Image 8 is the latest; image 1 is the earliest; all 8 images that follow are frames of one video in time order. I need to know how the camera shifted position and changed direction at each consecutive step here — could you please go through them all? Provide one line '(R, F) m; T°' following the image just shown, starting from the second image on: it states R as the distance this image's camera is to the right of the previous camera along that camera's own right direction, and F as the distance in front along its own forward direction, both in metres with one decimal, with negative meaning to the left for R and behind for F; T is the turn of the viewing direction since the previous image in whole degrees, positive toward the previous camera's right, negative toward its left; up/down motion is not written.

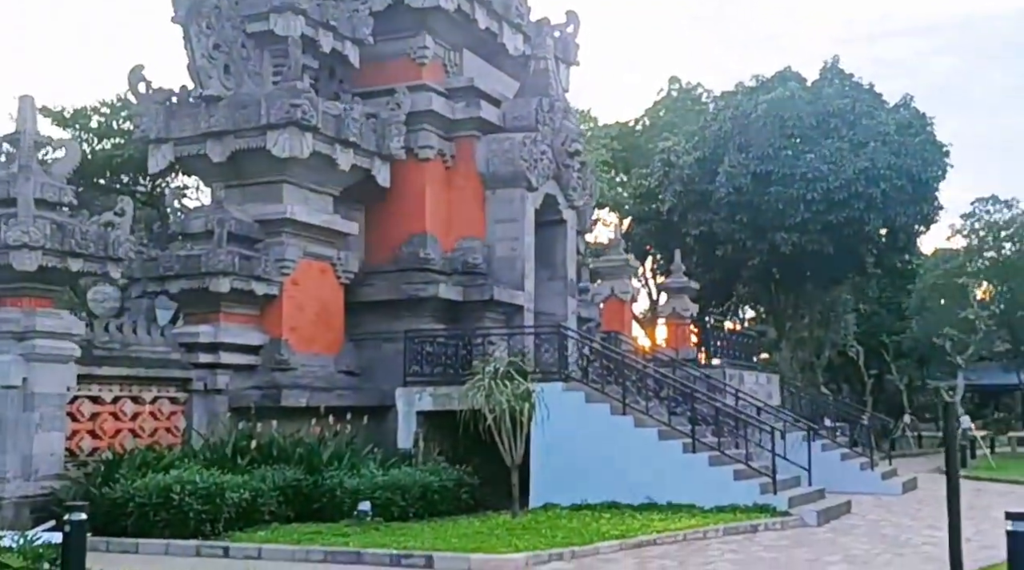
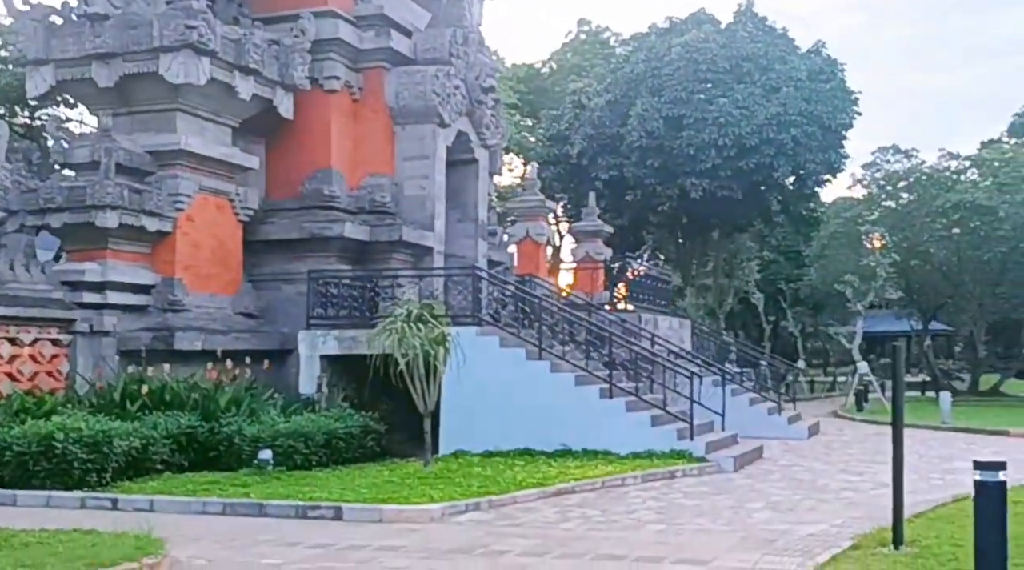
(-0.2, +0.6) m; +5°
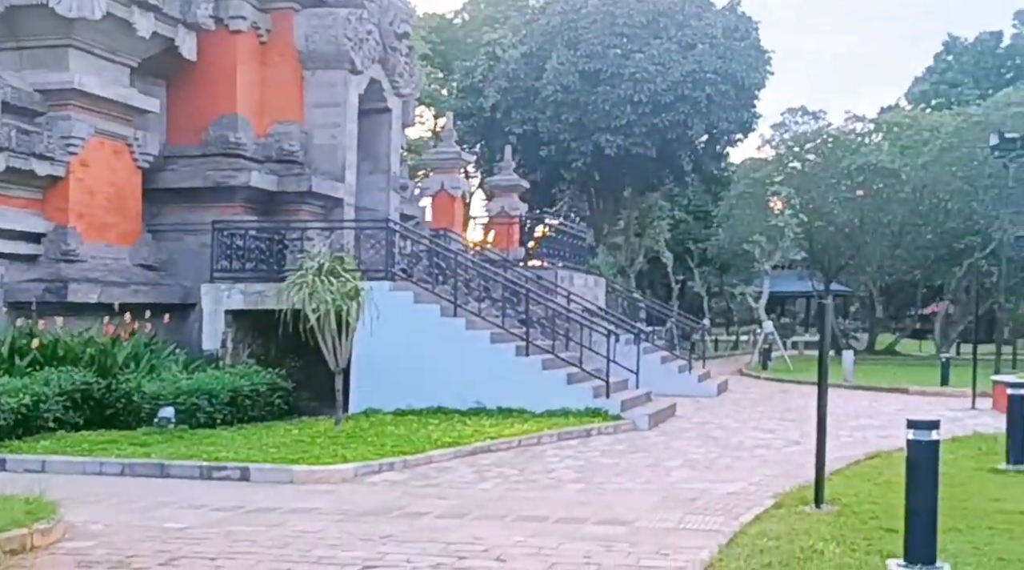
(-0.1, +0.3) m; +5°
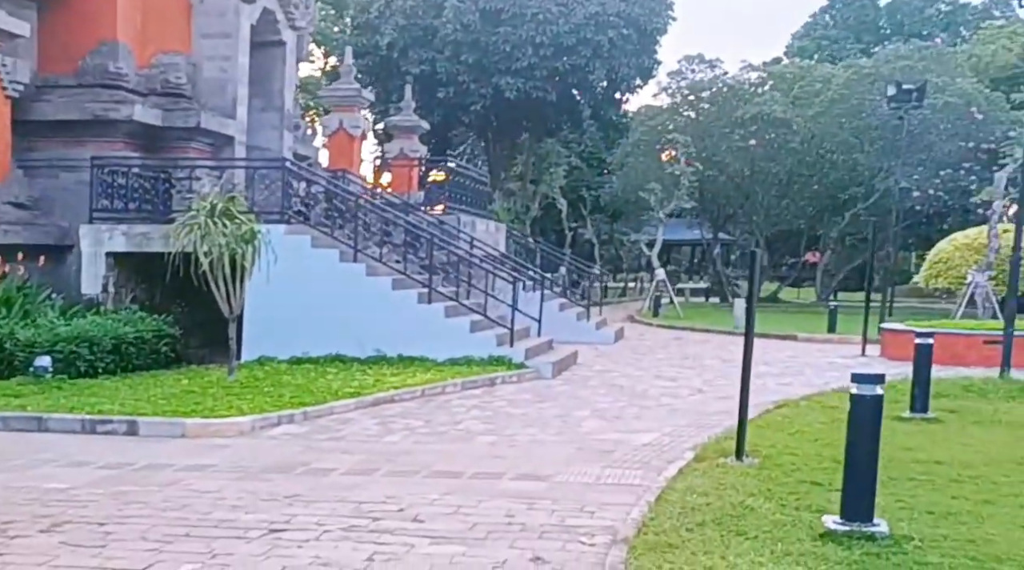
(-0.2, +0.4) m; +6°
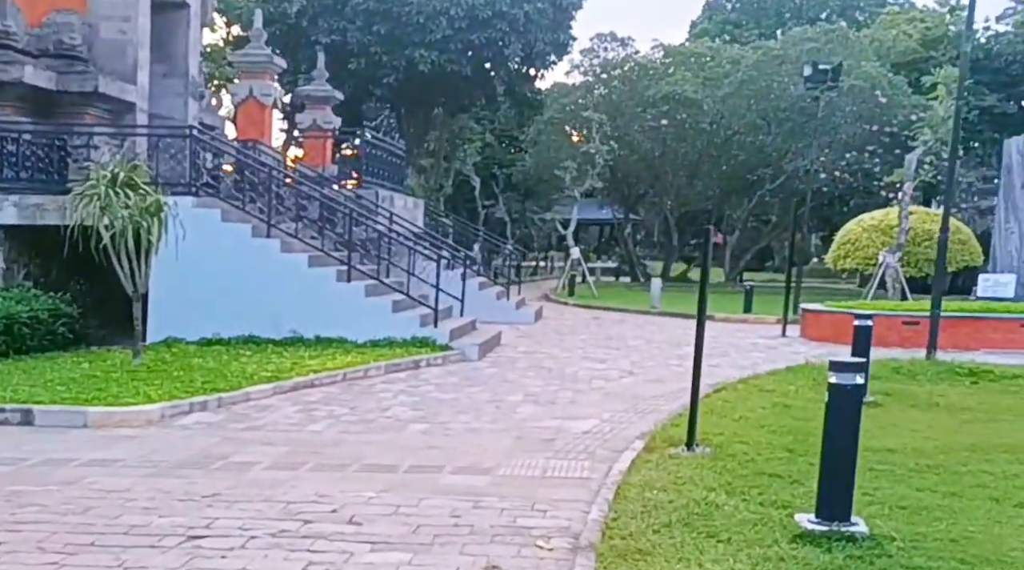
(-0.2, +0.5) m; +5°
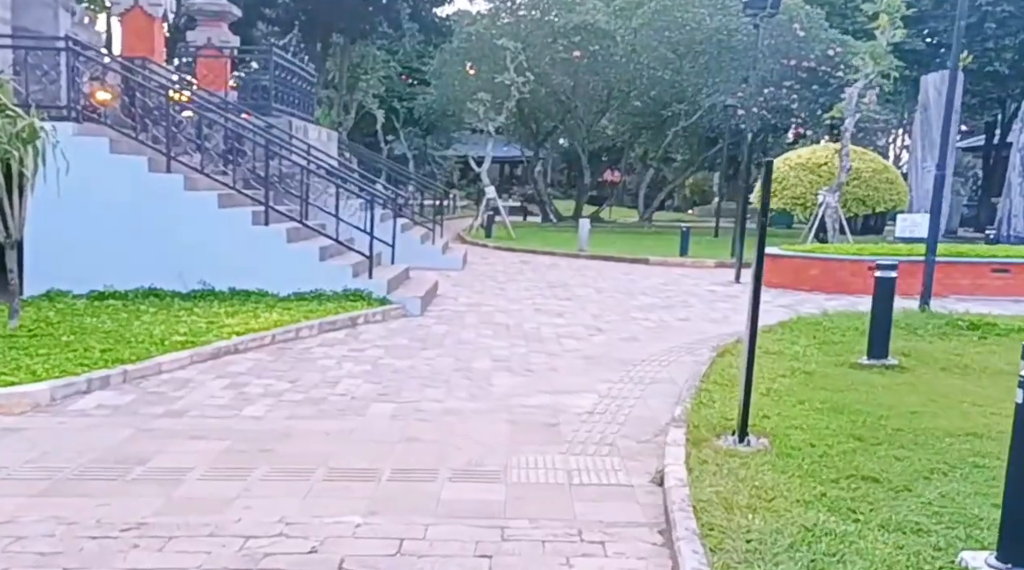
(-0.6, +1.5) m; +6°
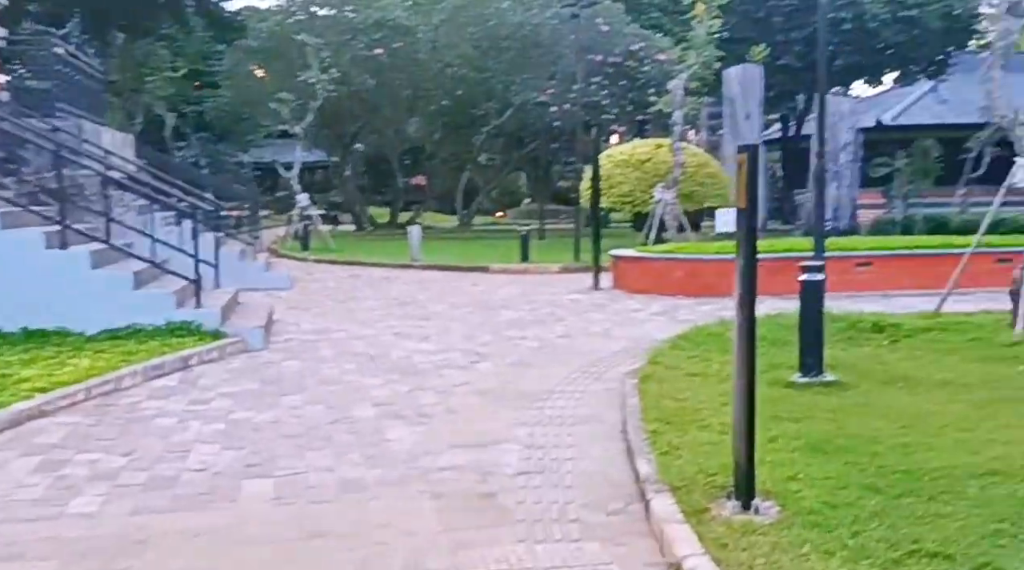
(-0.5, +1.3) m; +10°
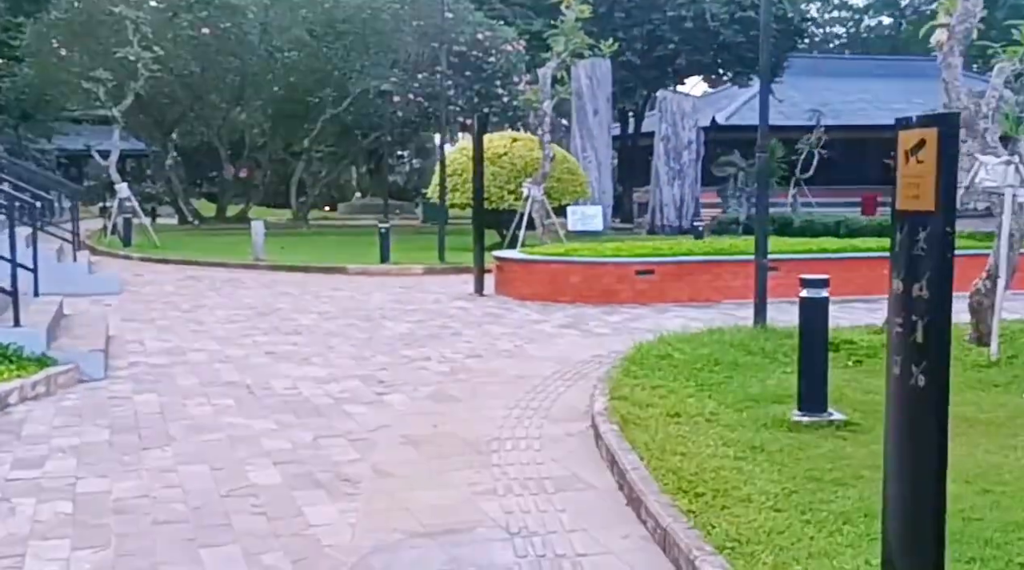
(-0.6, +1.6) m; +9°
